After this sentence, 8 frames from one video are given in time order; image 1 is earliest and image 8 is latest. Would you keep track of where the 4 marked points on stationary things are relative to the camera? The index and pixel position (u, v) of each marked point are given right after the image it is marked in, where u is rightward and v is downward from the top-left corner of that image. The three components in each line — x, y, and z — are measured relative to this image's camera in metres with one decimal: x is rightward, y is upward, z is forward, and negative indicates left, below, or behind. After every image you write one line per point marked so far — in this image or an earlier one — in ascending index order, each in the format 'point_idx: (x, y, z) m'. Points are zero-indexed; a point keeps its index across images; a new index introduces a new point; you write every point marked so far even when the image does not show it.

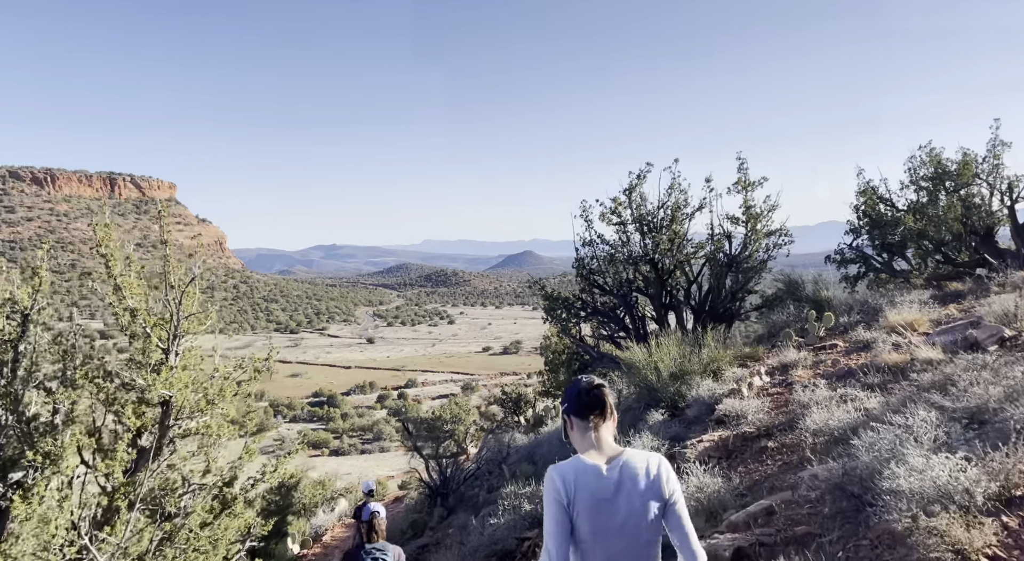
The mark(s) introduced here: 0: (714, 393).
0: (+2.6, -1.5, +10.7) m
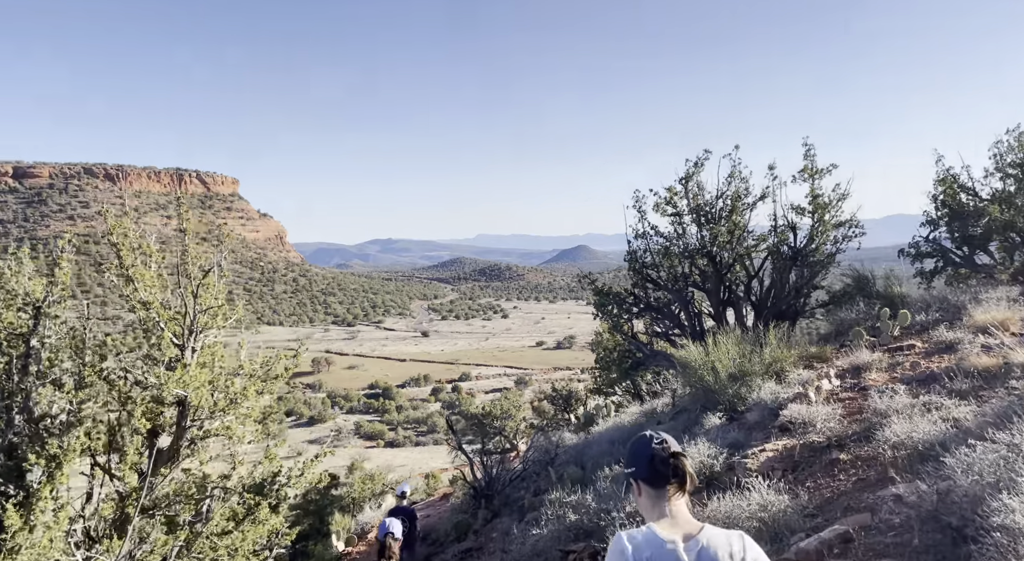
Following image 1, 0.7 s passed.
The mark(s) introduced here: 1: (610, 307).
0: (+3.2, -1.4, +9.9) m
1: (+1.9, -0.5, +16.6) m
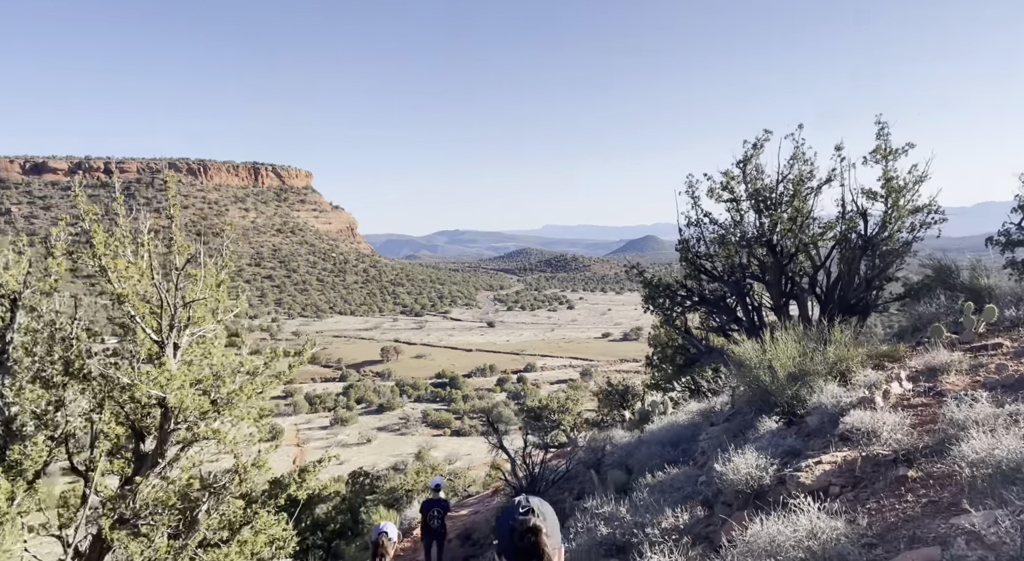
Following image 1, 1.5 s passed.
0: (+3.5, -1.3, +8.9) m
1: (+2.8, -0.4, +15.7) m
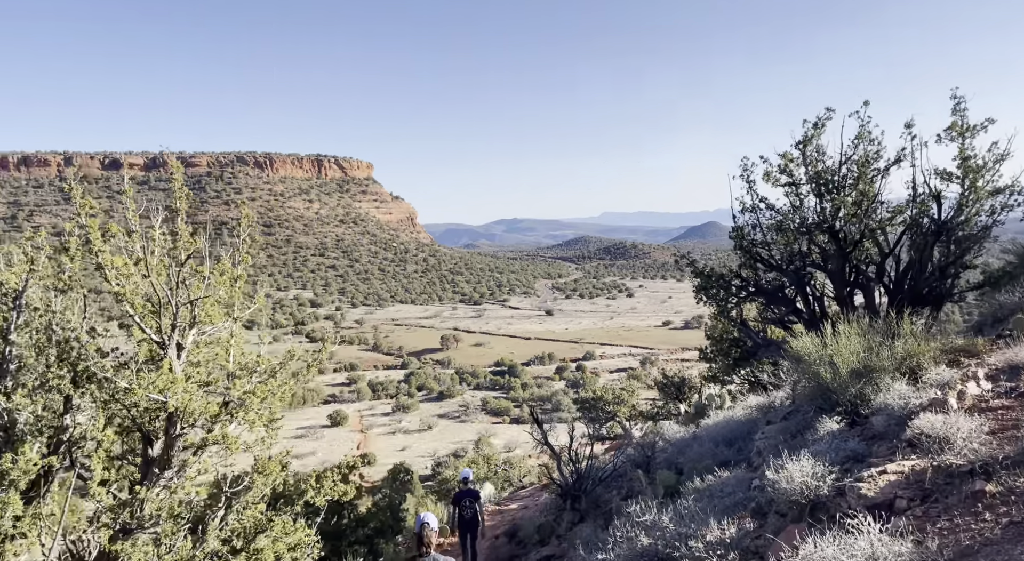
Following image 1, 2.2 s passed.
0: (+3.9, -1.2, +8.1) m
1: (+3.6, -0.2, +14.9) m
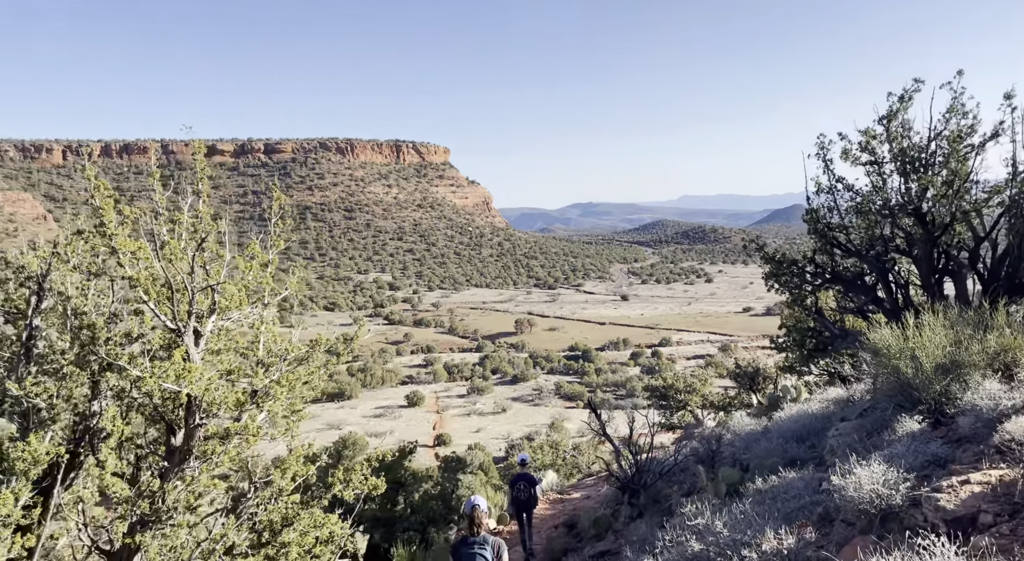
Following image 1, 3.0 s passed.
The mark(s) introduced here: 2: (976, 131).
0: (+4.3, -1.1, +7.3) m
1: (+4.7, +0.1, +14.1) m
2: (+6.7, +2.1, +12.0) m
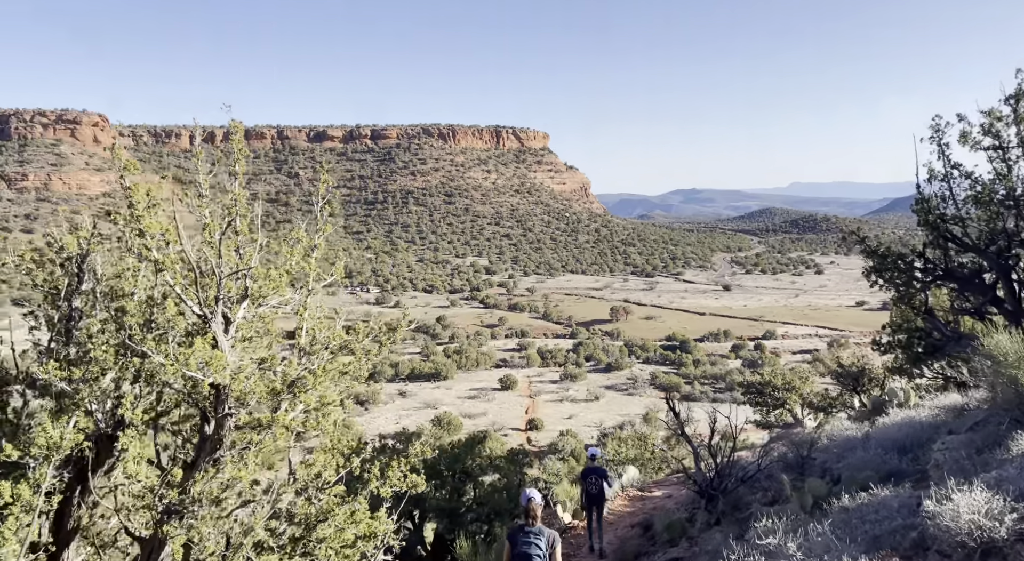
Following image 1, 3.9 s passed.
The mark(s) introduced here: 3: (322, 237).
0: (+4.7, -1.1, +6.3) m
1: (+6.0, +0.1, +13.0) m
2: (+7.8, +2.1, +10.6) m
3: (-1.9, +0.4, +8.2) m
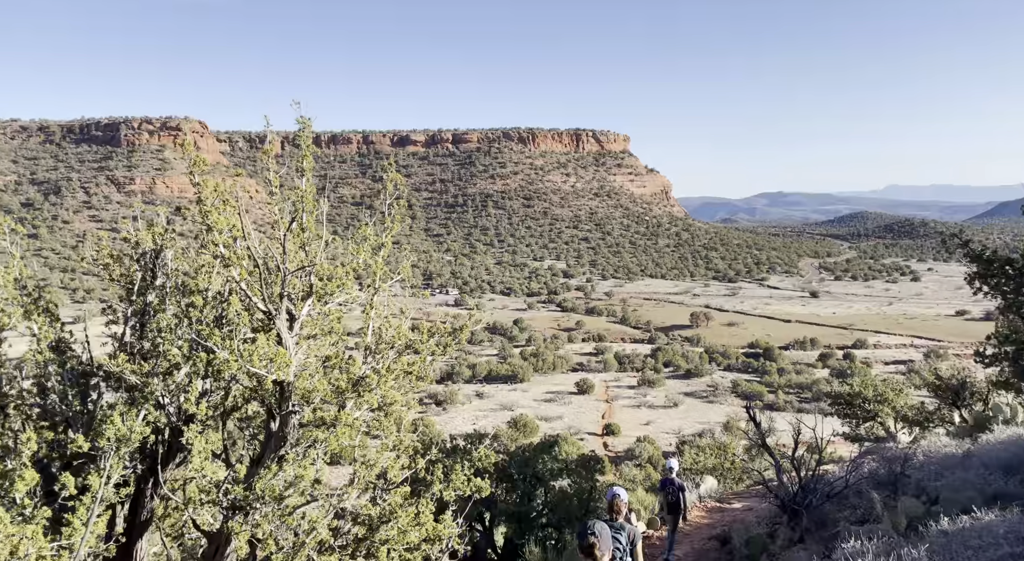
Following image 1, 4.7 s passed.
0: (+5.2, -1.2, +5.6) m
1: (+7.1, 0.0, +12.1) m
2: (+8.7, +2.0, +9.6) m
3: (-1.2, +0.5, +8.1) m
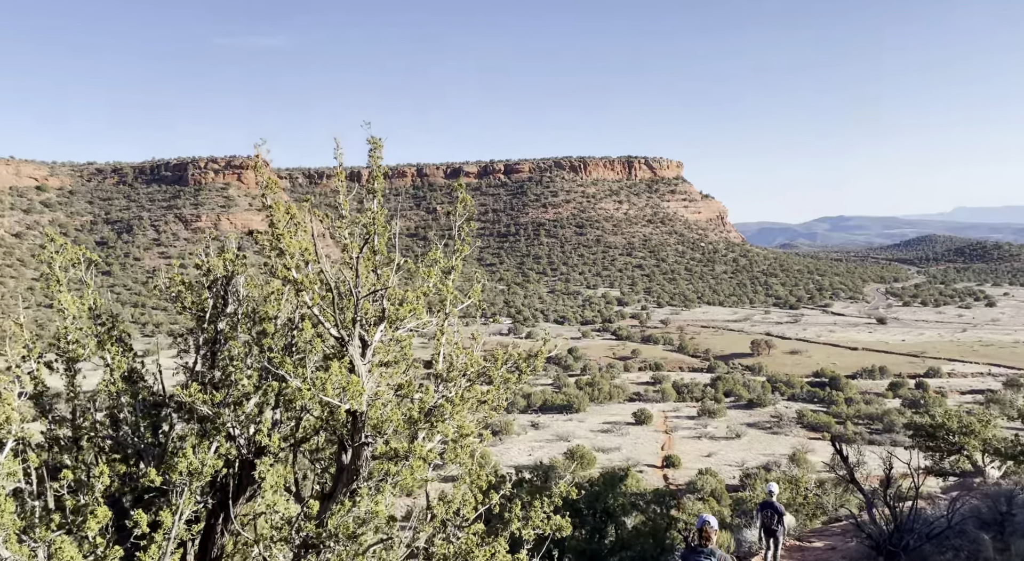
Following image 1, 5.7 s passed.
0: (+5.8, -1.3, +4.8) m
1: (+8.1, -0.3, +11.3) m
2: (+9.5, +1.8, +8.7) m
3: (-0.5, +0.2, +7.8) m
